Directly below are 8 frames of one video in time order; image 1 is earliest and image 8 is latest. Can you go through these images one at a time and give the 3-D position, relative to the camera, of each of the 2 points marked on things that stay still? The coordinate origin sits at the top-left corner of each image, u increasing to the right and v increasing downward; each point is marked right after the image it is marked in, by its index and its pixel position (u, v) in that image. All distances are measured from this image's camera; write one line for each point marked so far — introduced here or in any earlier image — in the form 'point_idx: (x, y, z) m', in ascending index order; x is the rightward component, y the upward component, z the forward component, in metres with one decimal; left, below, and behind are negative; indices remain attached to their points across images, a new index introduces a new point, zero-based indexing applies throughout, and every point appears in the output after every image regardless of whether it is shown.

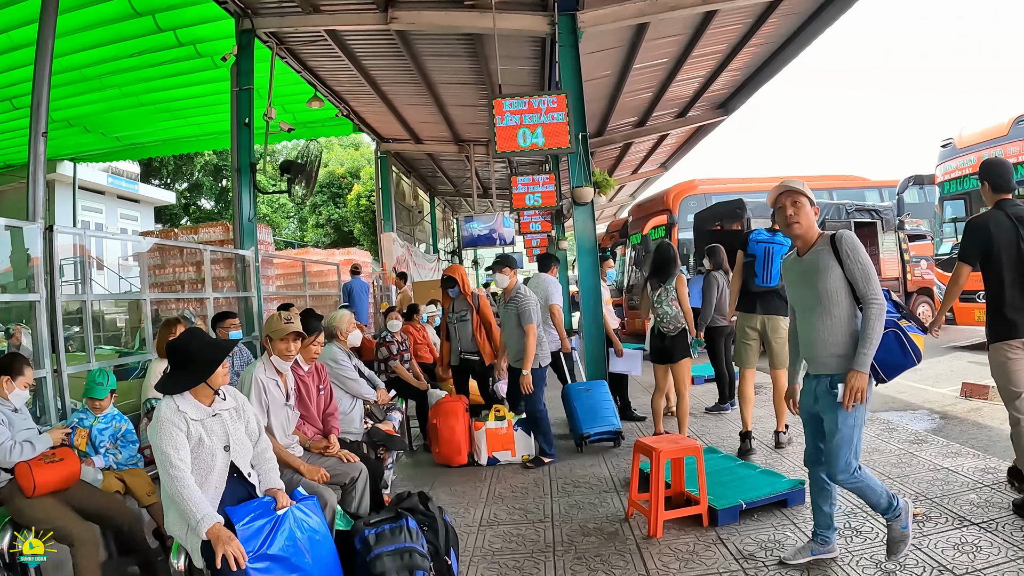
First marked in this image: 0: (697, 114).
0: (+5.6, +5.1, +18.3) m
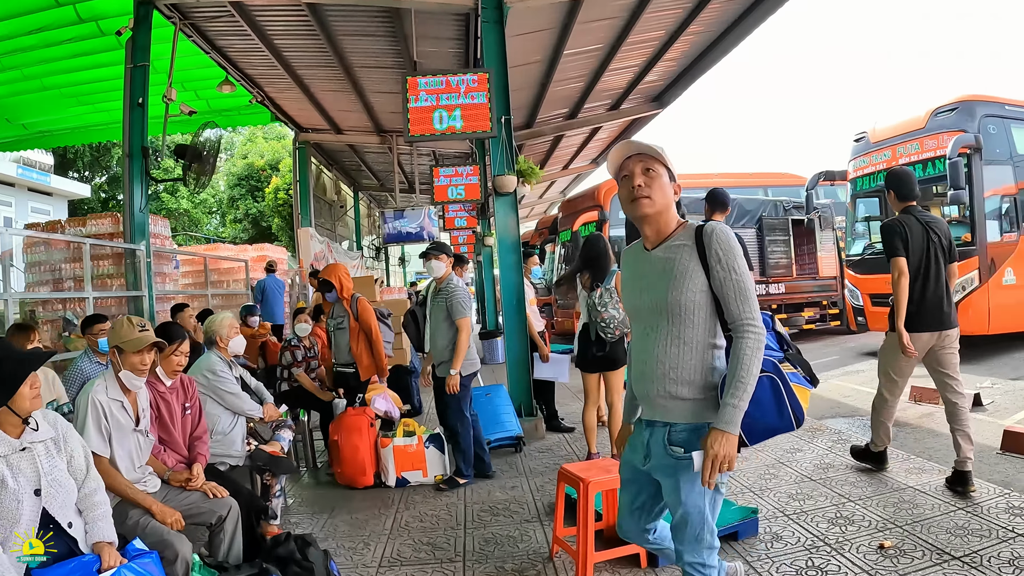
0: (+3.4, +5.2, +17.4) m
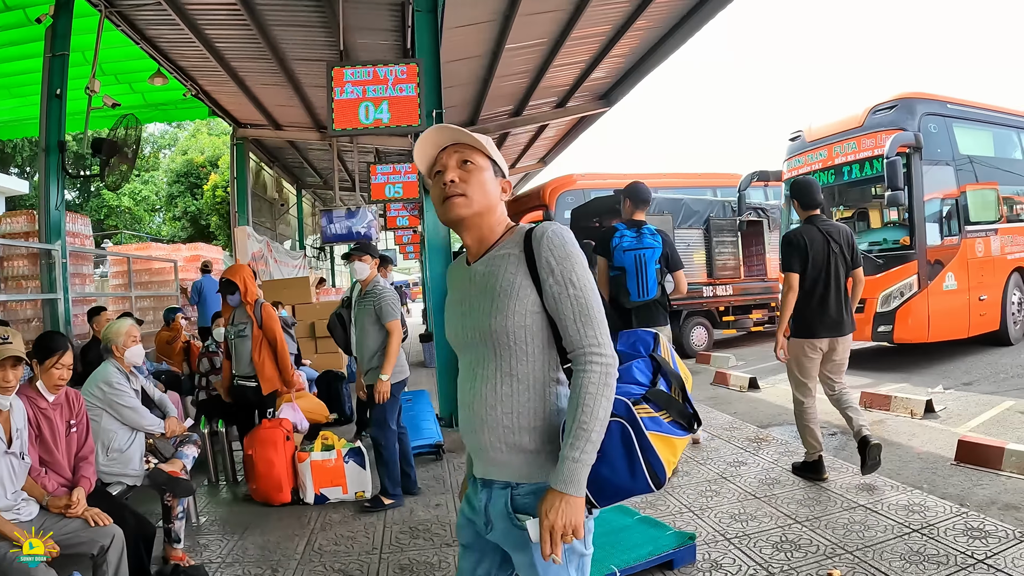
0: (+1.8, +5.1, +16.9) m
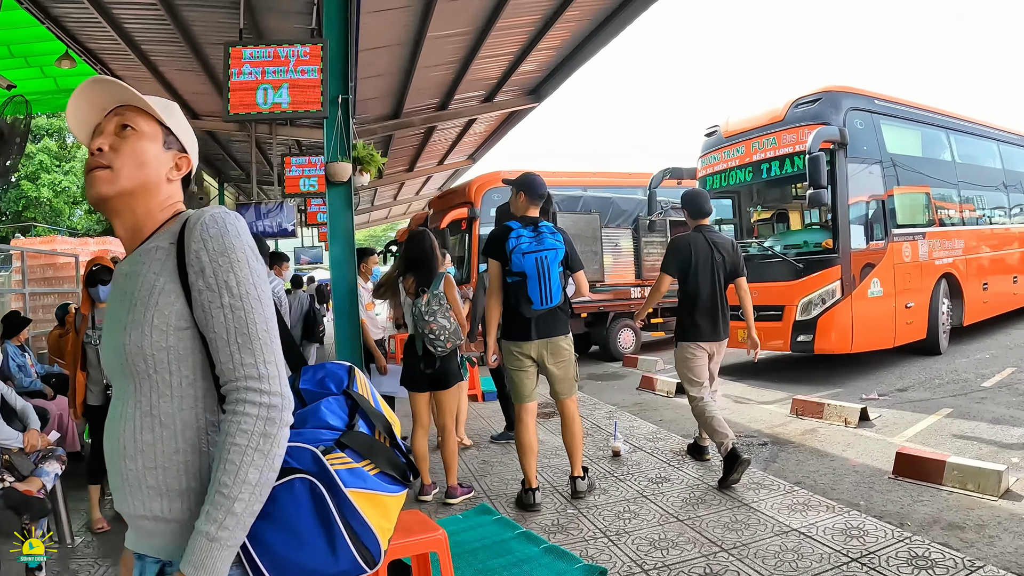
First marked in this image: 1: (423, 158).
0: (0.0, +5.1, +16.3) m
1: (-2.7, +4.2, +19.5) m
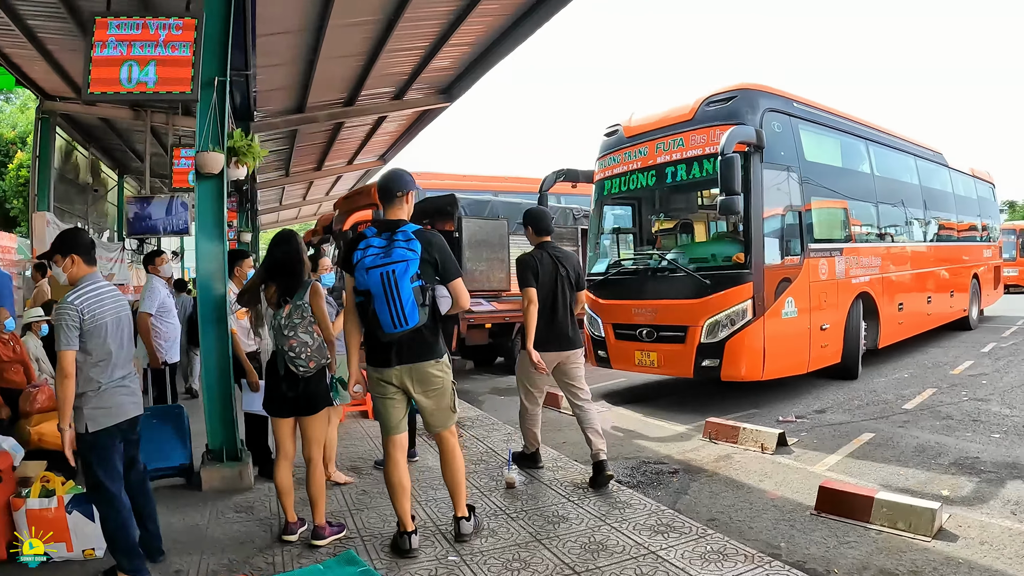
0: (-2.2, +4.8, +15.5) m
1: (-5.2, +3.9, +18.3) m
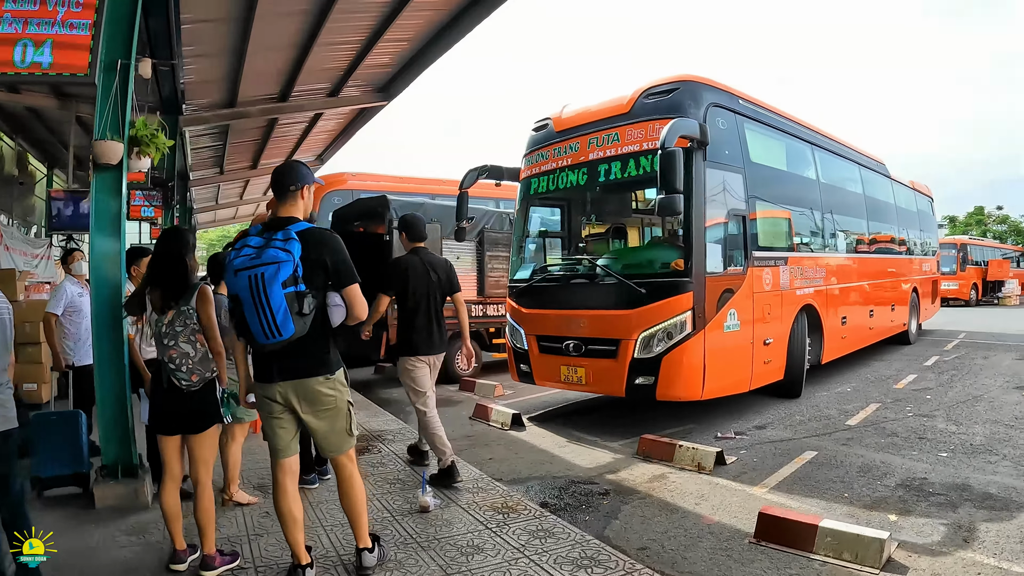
0: (-3.5, +4.7, +14.9) m
1: (-6.7, +3.8, +17.4) m
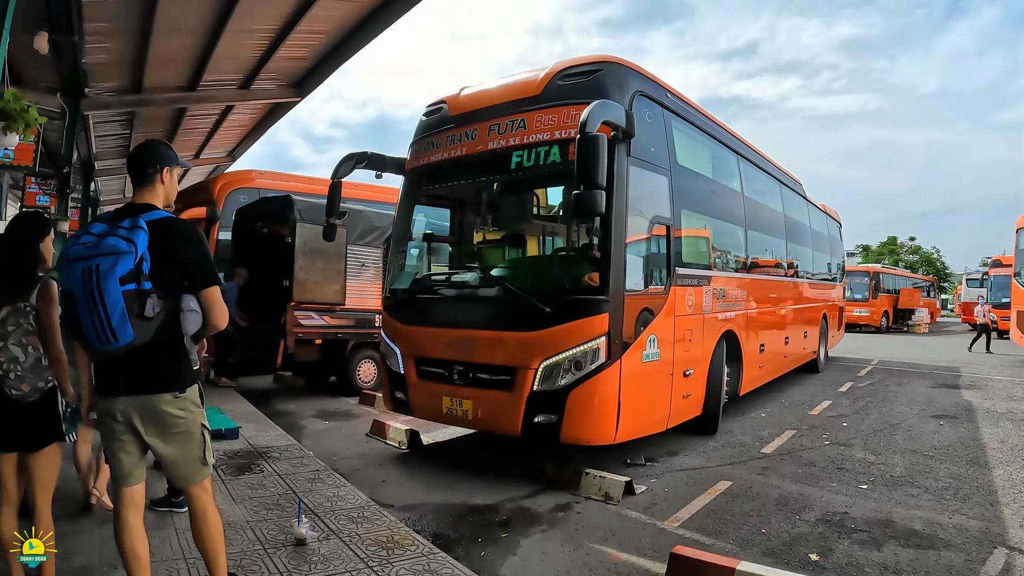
0: (-5.0, +4.6, +14.1) m
1: (-8.5, +3.8, +16.3) m
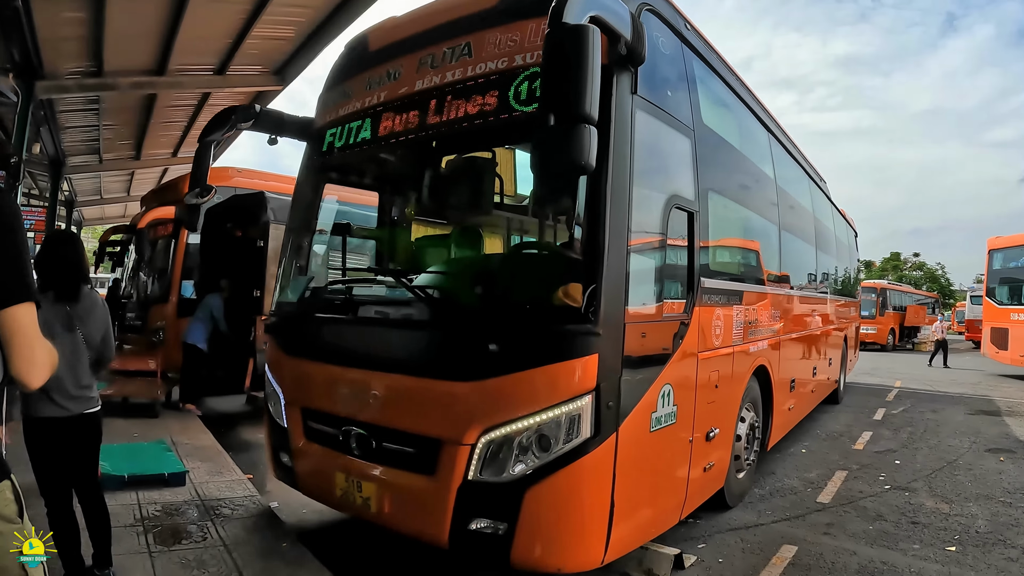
0: (-5.1, +4.3, +13.4) m
1: (-8.7, +3.4, +15.5) m
